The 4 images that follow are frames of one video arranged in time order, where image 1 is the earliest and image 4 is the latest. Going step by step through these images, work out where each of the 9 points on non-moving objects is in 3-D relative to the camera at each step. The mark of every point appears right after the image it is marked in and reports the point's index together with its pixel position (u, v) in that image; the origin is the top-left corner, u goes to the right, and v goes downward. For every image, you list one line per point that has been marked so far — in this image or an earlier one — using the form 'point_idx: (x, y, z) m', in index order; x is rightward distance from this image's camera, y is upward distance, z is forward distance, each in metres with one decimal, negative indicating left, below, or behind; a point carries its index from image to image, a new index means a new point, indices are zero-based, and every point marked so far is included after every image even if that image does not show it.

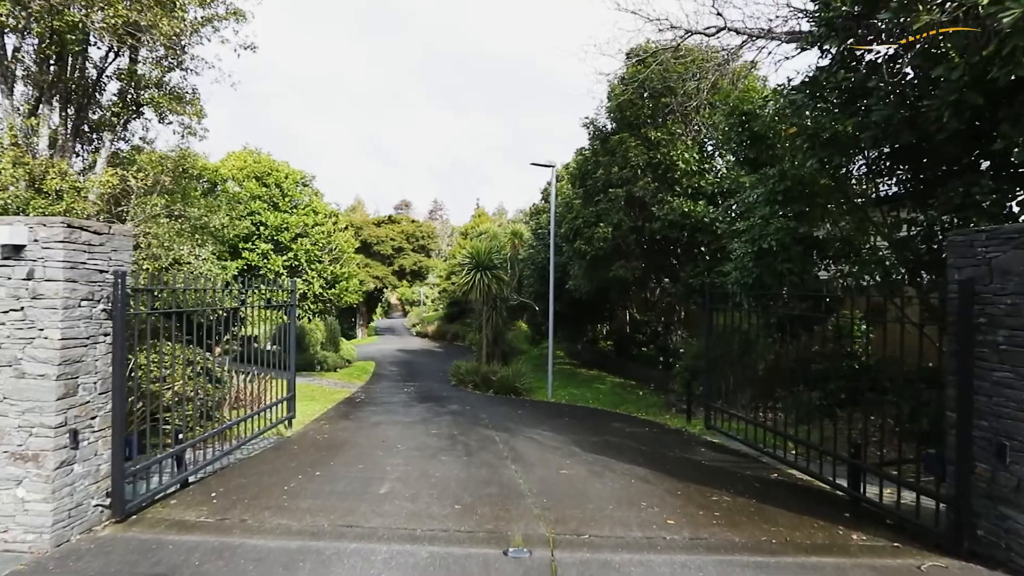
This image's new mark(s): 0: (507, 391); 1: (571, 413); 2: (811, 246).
0: (-0.1, -2.5, +12.5) m
1: (+0.9, -1.8, +7.6) m
2: (+3.0, +0.4, +5.3) m
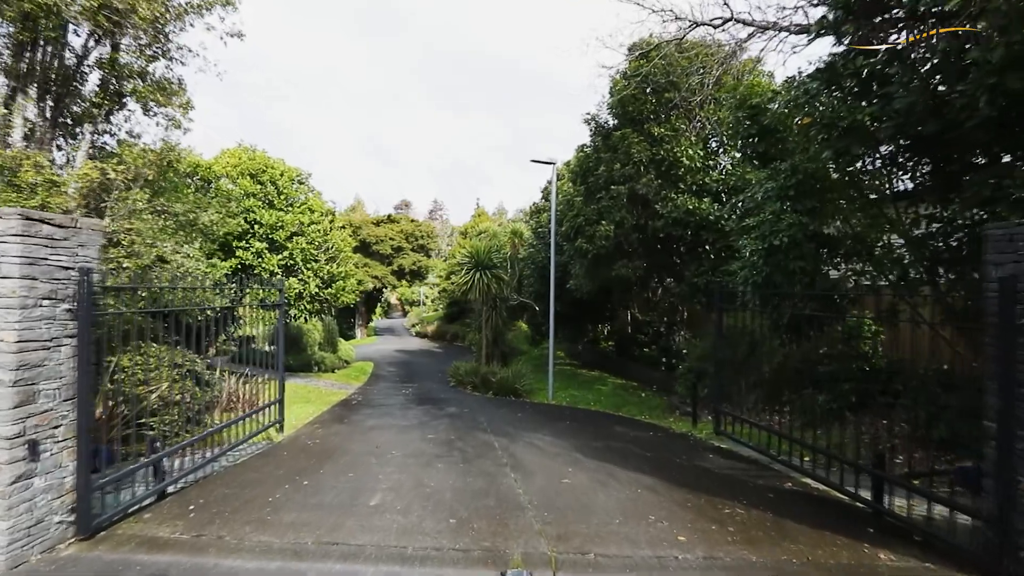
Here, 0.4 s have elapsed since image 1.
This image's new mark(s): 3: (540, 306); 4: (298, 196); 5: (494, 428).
0: (-0.1, -2.4, +12.3) m
1: (+0.8, -1.8, +7.3) m
2: (+3.0, +0.4, +5.1) m
3: (+0.9, -0.6, +16.1) m
4: (-4.5, +2.0, +11.0) m
5: (-0.2, -1.7, +6.2) m
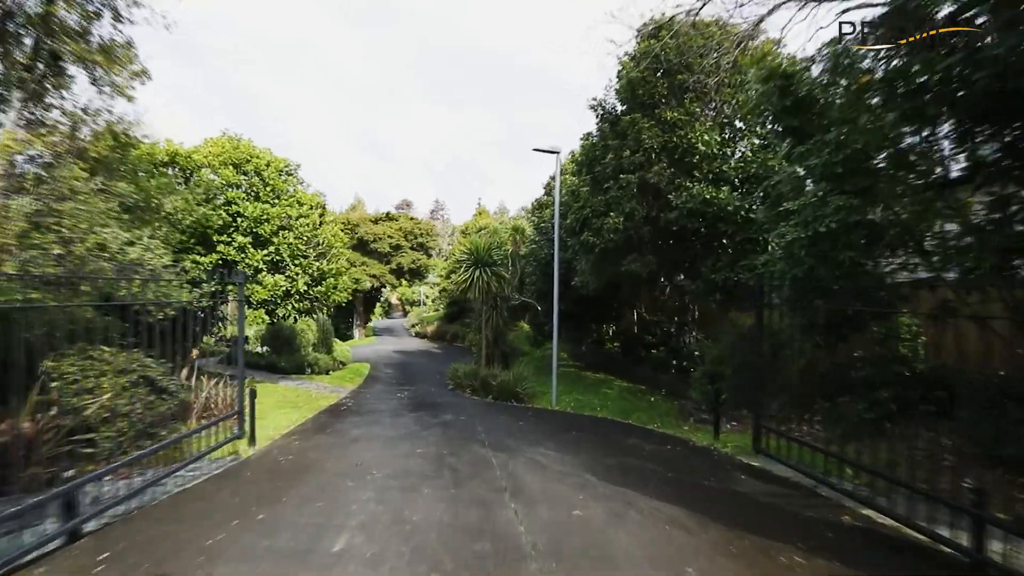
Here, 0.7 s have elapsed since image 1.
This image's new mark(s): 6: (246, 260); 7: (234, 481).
0: (-0.1, -2.4, +11.6) m
1: (+0.9, -1.7, +6.7) m
2: (+3.0, +0.5, +4.4) m
3: (+0.9, -0.5, +15.5) m
4: (-4.5, +2.0, +10.3) m
5: (-0.2, -1.6, +5.6) m
6: (-4.7, +0.5, +9.3) m
7: (-2.1, -1.4, +3.9) m
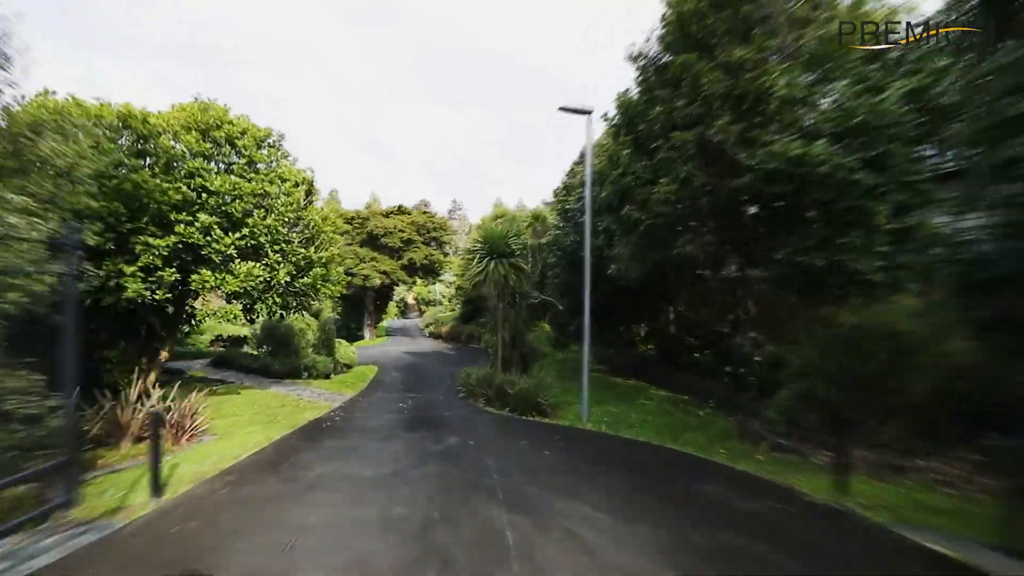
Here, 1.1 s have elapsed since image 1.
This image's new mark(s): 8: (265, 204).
0: (+0.3, -2.3, +9.9) m
1: (+1.1, -1.6, +4.9) m
2: (+3.1, +0.6, +2.6) m
3: (+1.4, -0.4, +13.7) m
4: (-4.1, +2.2, +8.8) m
5: (0.0, -1.5, +3.8) m
6: (-4.4, +0.6, +7.8) m
7: (-1.9, -1.3, +2.2) m
8: (-3.9, +1.4, +8.5) m
